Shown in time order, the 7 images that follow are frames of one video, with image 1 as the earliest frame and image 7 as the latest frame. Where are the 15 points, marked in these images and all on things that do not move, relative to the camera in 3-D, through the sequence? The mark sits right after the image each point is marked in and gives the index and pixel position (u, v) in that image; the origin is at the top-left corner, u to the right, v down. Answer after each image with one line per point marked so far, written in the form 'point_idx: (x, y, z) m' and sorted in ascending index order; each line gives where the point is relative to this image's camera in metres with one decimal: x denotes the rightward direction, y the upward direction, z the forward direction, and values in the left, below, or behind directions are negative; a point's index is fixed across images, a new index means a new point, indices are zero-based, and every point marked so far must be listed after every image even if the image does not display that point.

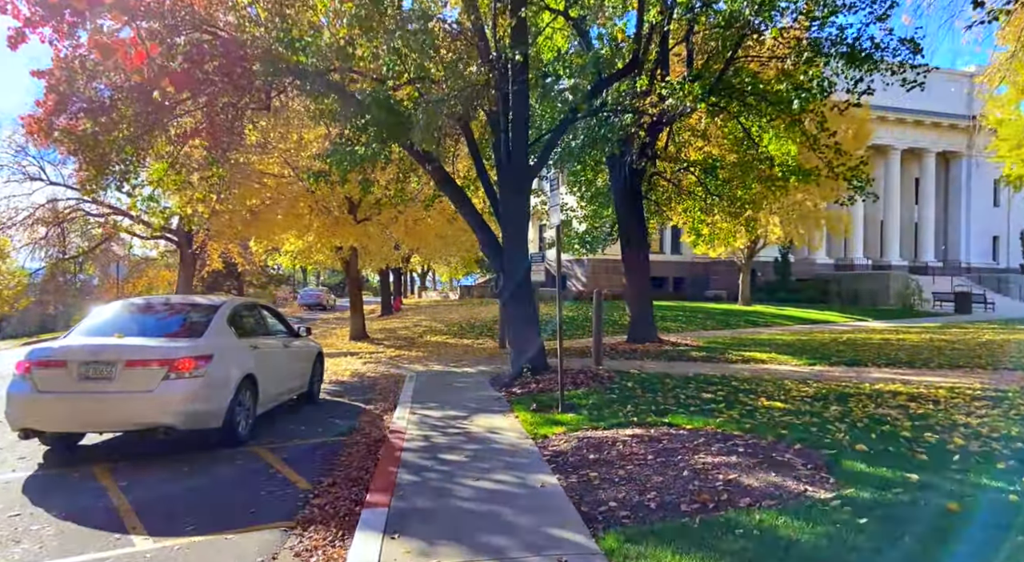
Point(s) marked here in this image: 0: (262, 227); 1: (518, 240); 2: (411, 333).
0: (-5.8, +1.3, +15.5) m
1: (+0.1, +0.7, +10.1) m
2: (-3.0, -1.6, +19.8) m
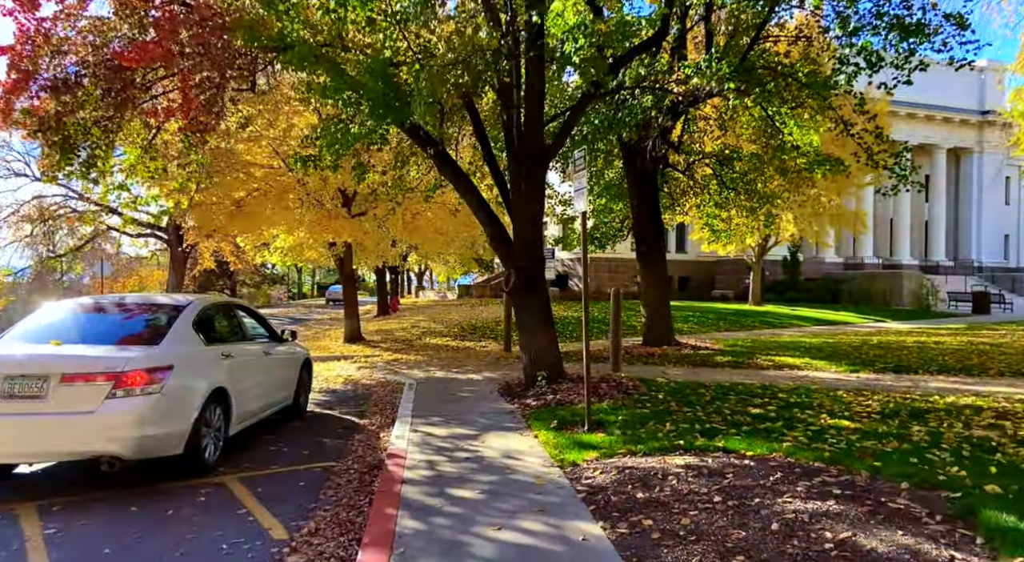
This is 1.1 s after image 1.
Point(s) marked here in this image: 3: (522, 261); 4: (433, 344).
0: (-5.7, +1.3, +14.4) m
1: (+0.3, +0.7, +9.0) m
2: (-2.9, -1.5, +18.7) m
3: (+0.1, +0.3, +9.1) m
4: (-2.0, -1.6, +16.6) m
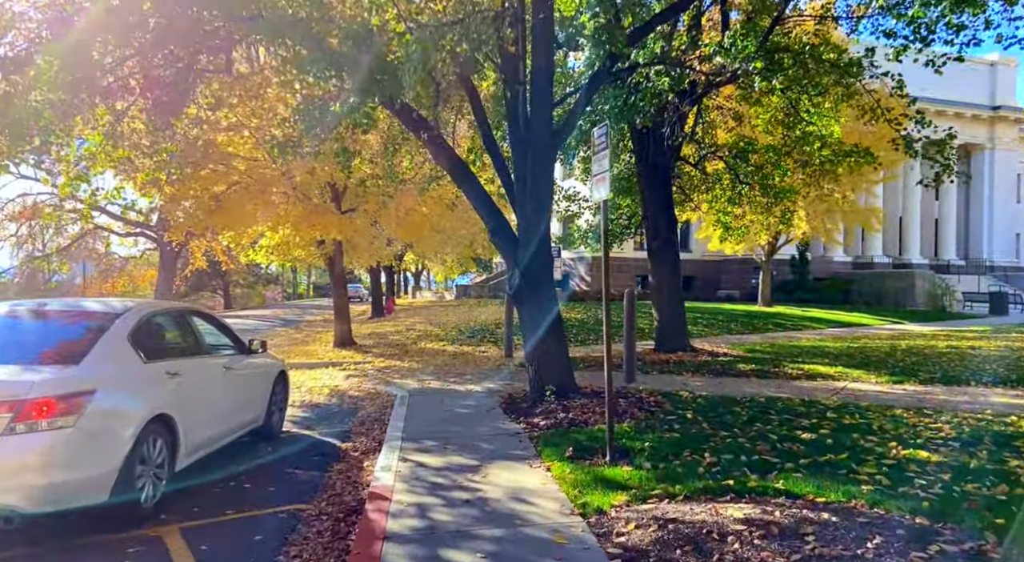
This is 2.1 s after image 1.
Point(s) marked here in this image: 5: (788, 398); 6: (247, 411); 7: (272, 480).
0: (-5.6, +1.3, +13.3) m
1: (+0.3, +0.7, +7.9) m
2: (-2.9, -1.5, +17.6) m
3: (+0.2, +0.3, +8.0) m
4: (-1.9, -1.6, +15.5) m
5: (+3.2, -1.4, +7.8) m
6: (-2.5, -1.2, +6.3) m
7: (-2.0, -1.6, +5.5) m
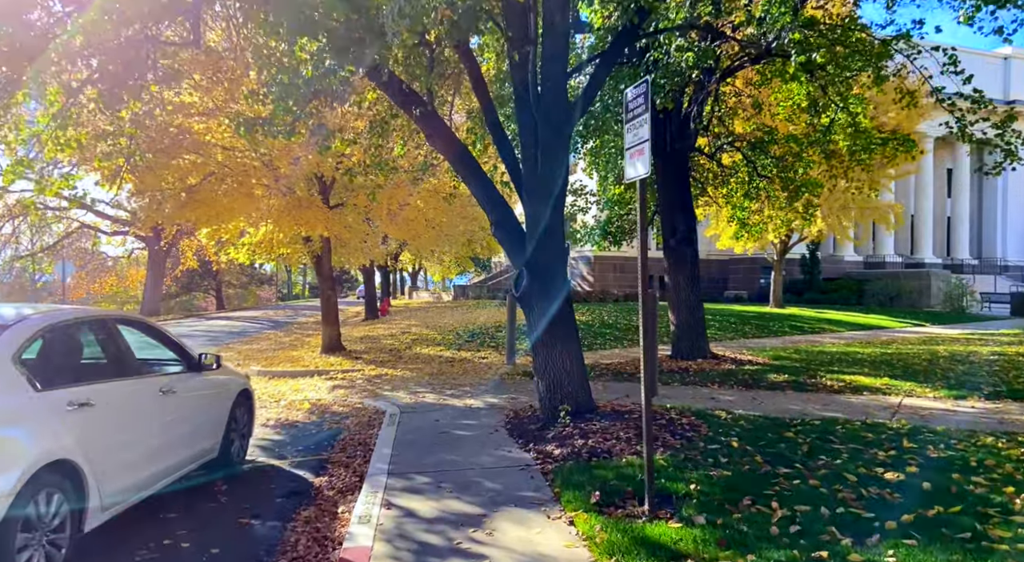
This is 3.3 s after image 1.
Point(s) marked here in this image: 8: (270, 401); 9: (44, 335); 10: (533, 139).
0: (-5.6, +1.3, +12.1) m
1: (+0.4, +0.7, +6.7) m
2: (-2.8, -1.5, +16.5) m
3: (+0.2, +0.3, +6.8) m
4: (-1.9, -1.6, +14.3) m
5: (+3.3, -1.4, +6.6) m
6: (-2.4, -1.2, +5.1) m
7: (-1.9, -1.7, +4.4) m
8: (-3.5, -1.8, +9.7) m
9: (-2.8, -0.3, +4.0) m
10: (+0.2, +1.5, +6.9) m
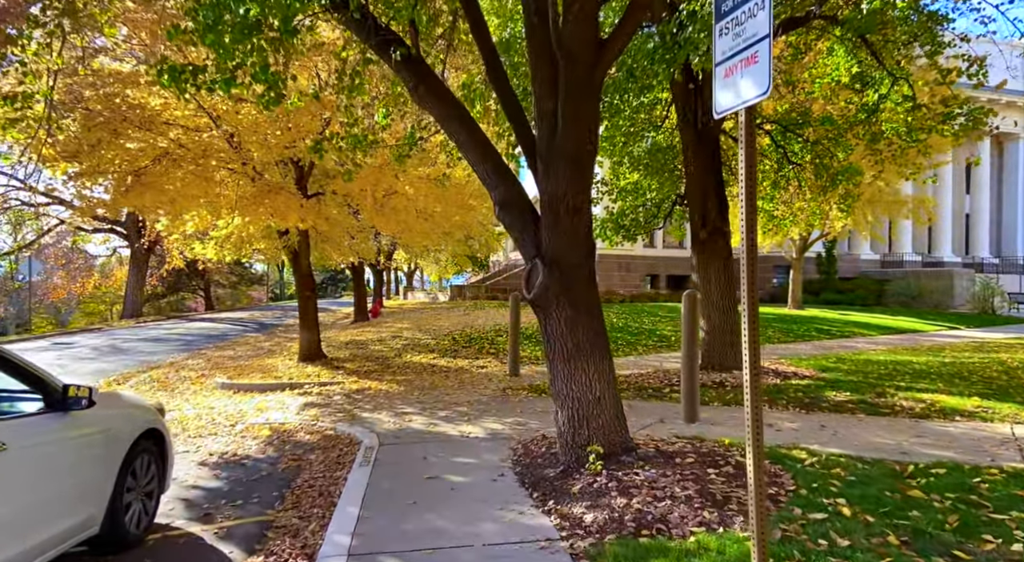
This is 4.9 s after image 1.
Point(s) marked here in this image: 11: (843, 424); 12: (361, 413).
0: (-5.5, +1.3, +10.4) m
1: (+0.5, +0.7, +5.0) m
2: (-2.8, -1.5, +14.7) m
3: (+0.3, +0.3, +5.1) m
4: (-1.8, -1.6, +12.6) m
5: (+3.4, -1.3, +4.9) m
6: (-2.3, -1.2, +3.4) m
7: (-1.8, -1.6, +2.7) m
8: (-3.5, -1.7, +8.0) m
9: (-2.7, -0.3, +2.3) m
10: (+0.3, +1.5, +5.2) m
11: (+3.3, -1.4, +6.7) m
12: (-1.9, -1.6, +8.4) m
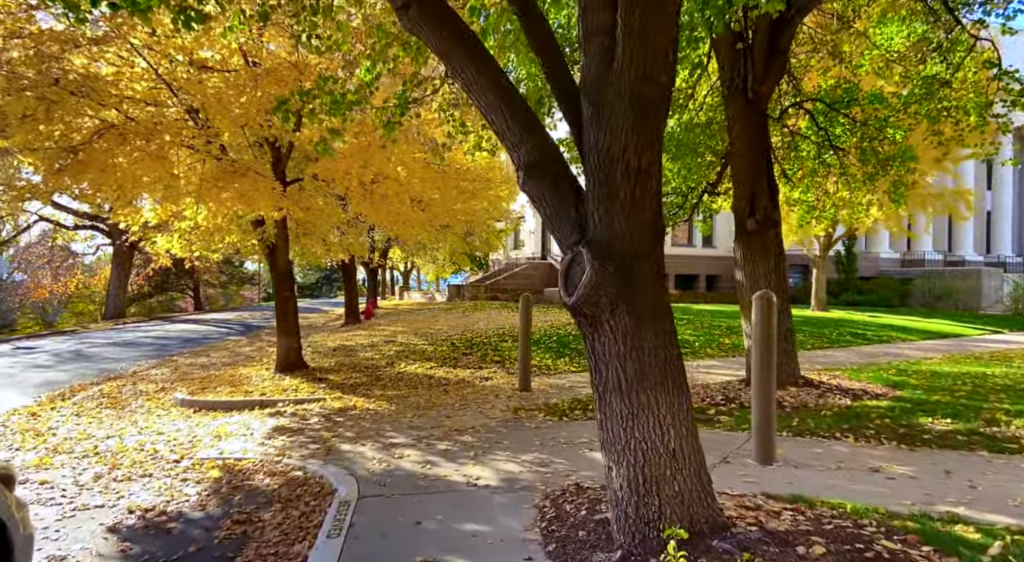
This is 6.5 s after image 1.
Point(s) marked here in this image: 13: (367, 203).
0: (-5.3, +1.3, +8.7) m
1: (+0.6, +0.7, +3.4) m
2: (-2.6, -1.5, +13.1) m
3: (+0.5, +0.3, +3.5) m
4: (-1.7, -1.5, +11.0) m
5: (+3.5, -1.3, +3.3) m
6: (-2.1, -1.2, +1.7) m
7: (-1.6, -1.6, +1.0) m
8: (-3.3, -1.7, +6.3) m
9: (-2.5, -0.3, +0.6) m
10: (+0.5, +1.5, +3.6) m
11: (+3.5, -1.4, +5.0) m
12: (-1.7, -1.6, +6.7) m
13: (-2.3, +1.3, +11.0) m
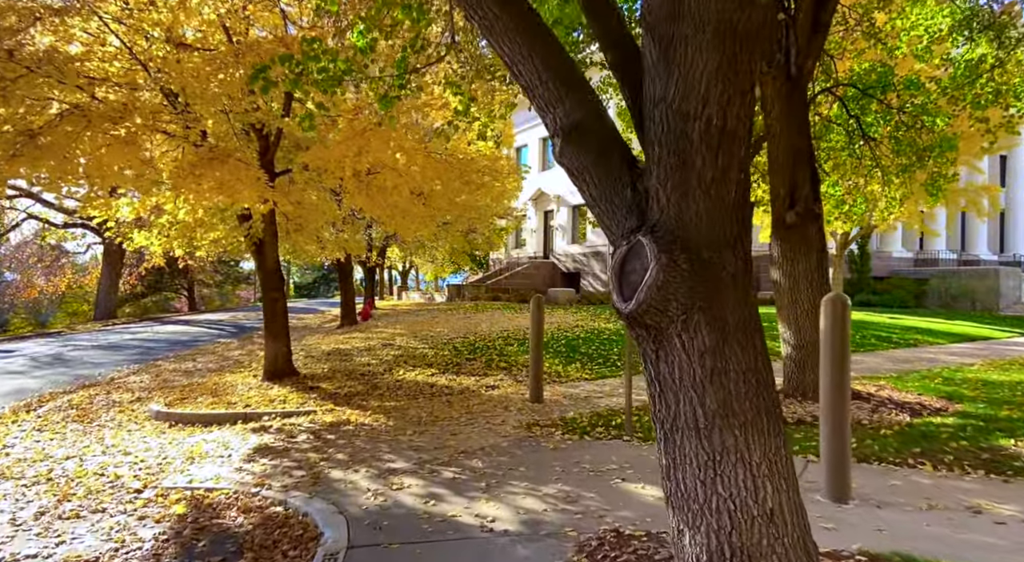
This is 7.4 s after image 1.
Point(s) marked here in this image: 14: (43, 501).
0: (-5.2, +1.3, +7.8) m
1: (+0.8, +0.7, +2.5) m
2: (-2.5, -1.5, +12.2) m
3: (+0.7, +0.3, +2.6) m
4: (-1.6, -1.5, +10.1) m
5: (+3.7, -1.3, +2.4) m
6: (-2.0, -1.2, +0.8) m
7: (-1.5, -1.6, +0.1) m
8: (-3.2, -1.7, +5.4) m
9: (-2.3, -0.3, -0.3) m
10: (+0.6, +1.5, +2.7) m
11: (+3.6, -1.4, +4.1) m
12: (-1.6, -1.6, +5.8) m
13: (-2.2, +1.3, +10.1) m
14: (-3.7, -1.7, +5.3) m
